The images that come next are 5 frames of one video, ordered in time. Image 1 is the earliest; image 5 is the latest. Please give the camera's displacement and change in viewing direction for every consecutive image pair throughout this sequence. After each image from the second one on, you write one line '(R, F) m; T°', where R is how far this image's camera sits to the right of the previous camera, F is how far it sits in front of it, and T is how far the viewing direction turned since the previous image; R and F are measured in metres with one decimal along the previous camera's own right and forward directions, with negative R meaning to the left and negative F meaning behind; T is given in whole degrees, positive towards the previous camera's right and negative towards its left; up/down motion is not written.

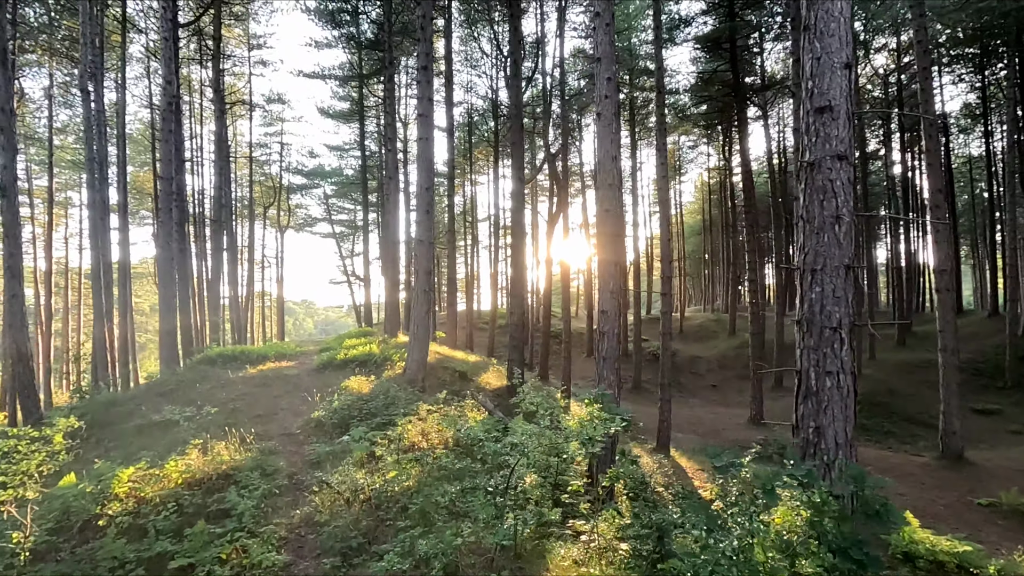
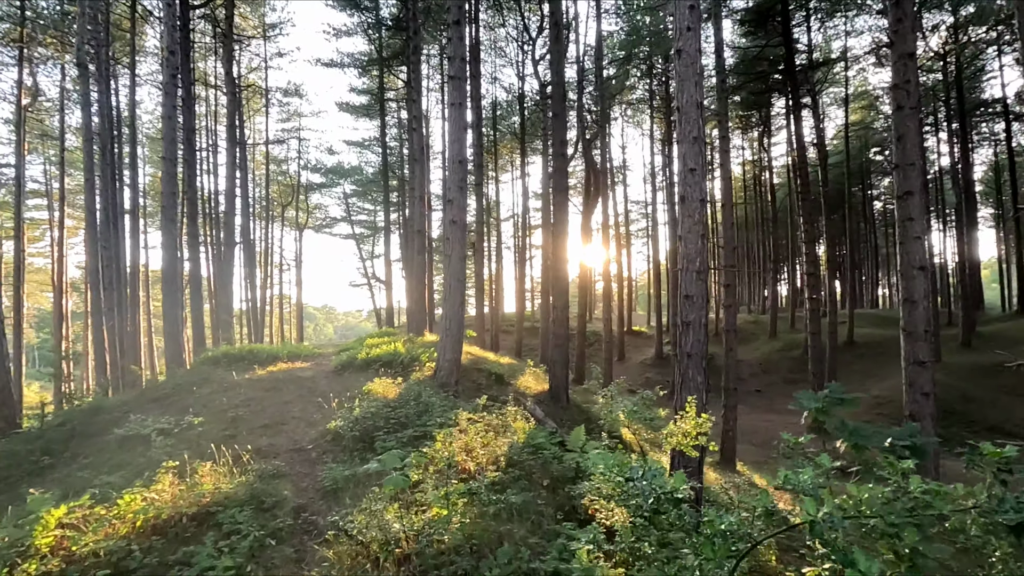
(-0.5, +1.5) m; -2°
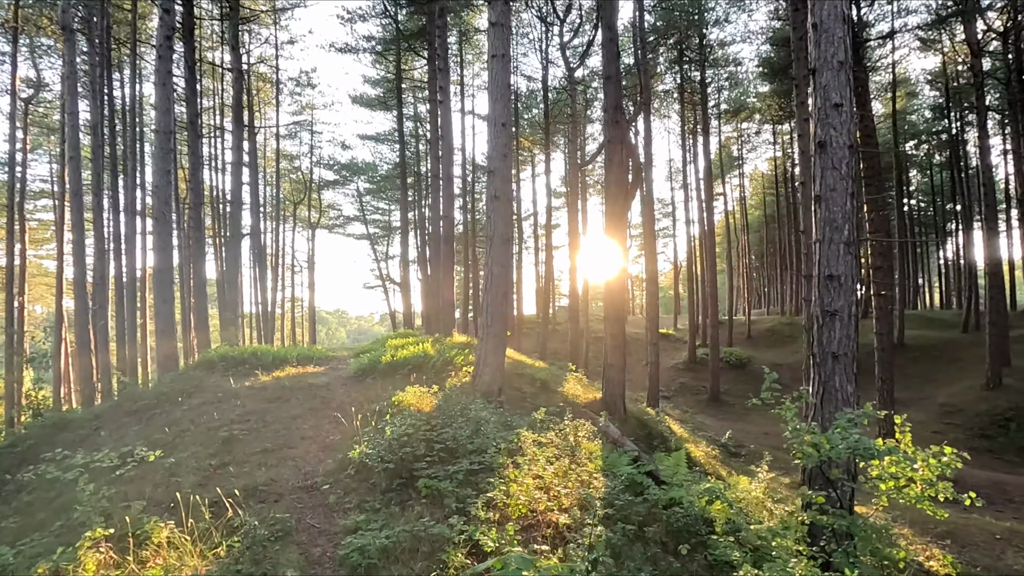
(-0.6, +1.6) m; -1°
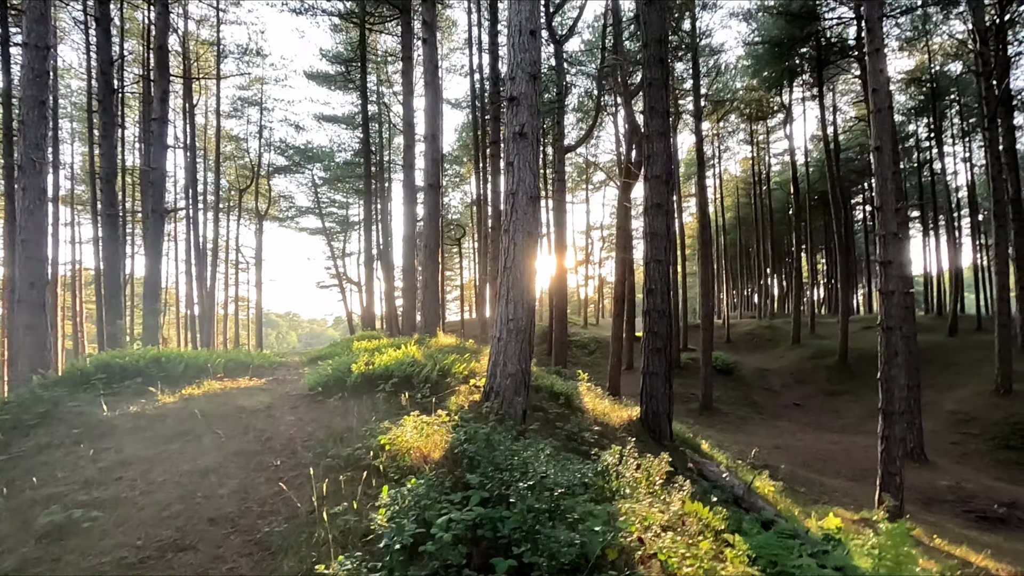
(-0.7, +2.3) m; +4°
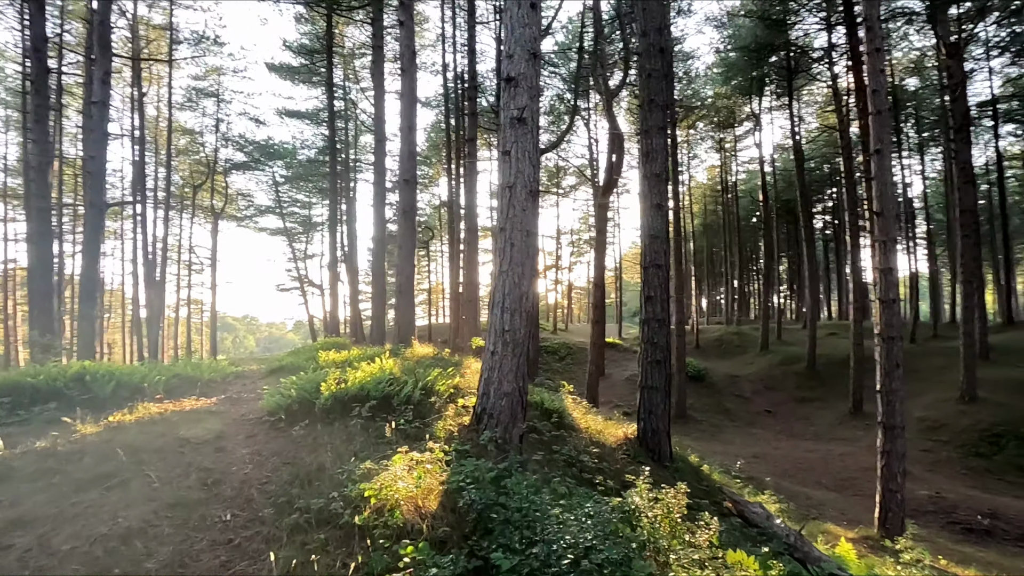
(-0.3, +0.7) m; +4°
